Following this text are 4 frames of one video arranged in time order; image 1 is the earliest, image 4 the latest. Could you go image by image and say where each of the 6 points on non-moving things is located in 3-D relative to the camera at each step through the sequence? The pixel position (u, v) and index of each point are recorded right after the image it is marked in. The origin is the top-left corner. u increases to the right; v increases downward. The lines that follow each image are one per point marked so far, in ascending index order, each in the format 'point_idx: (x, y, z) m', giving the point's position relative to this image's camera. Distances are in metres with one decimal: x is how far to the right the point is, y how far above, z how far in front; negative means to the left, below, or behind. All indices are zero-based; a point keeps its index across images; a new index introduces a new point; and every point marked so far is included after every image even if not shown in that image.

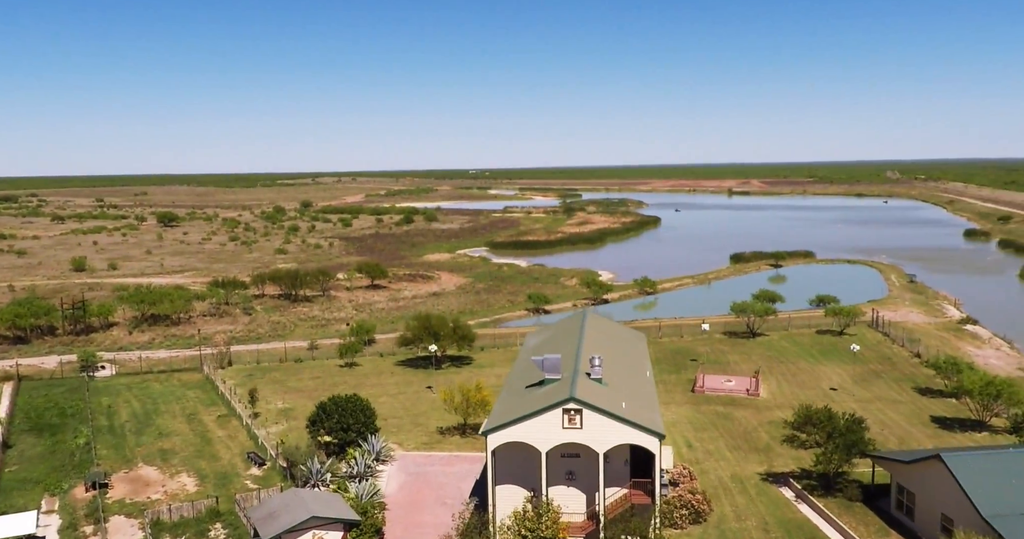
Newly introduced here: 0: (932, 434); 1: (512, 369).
0: (+11.0, -4.3, +19.9) m
1: (0.0, -2.5, +18.9) m
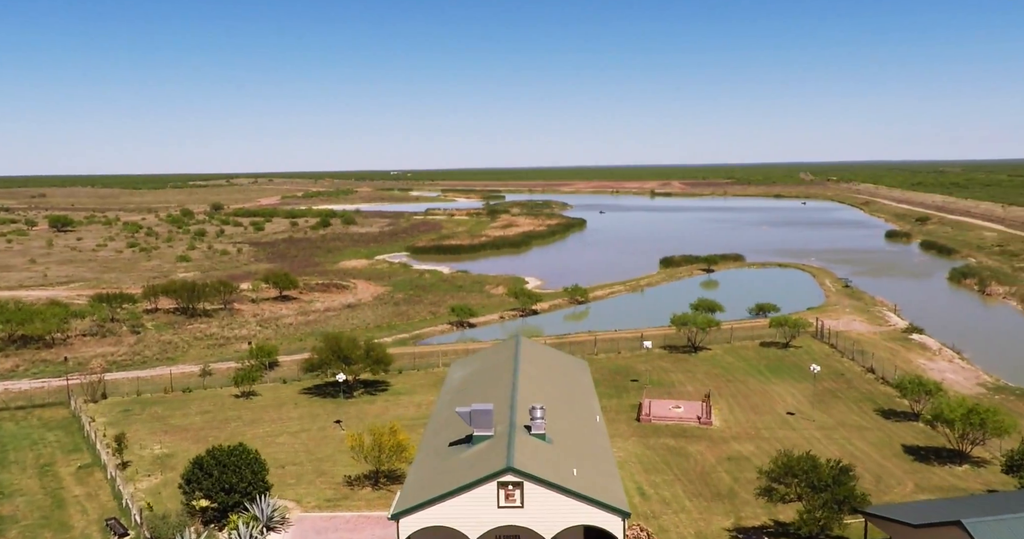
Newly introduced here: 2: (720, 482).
0: (+9.2, -4.6, +17.7) m
1: (-1.6, -2.9, +15.6) m
2: (+4.8, -4.9, +17.6) m
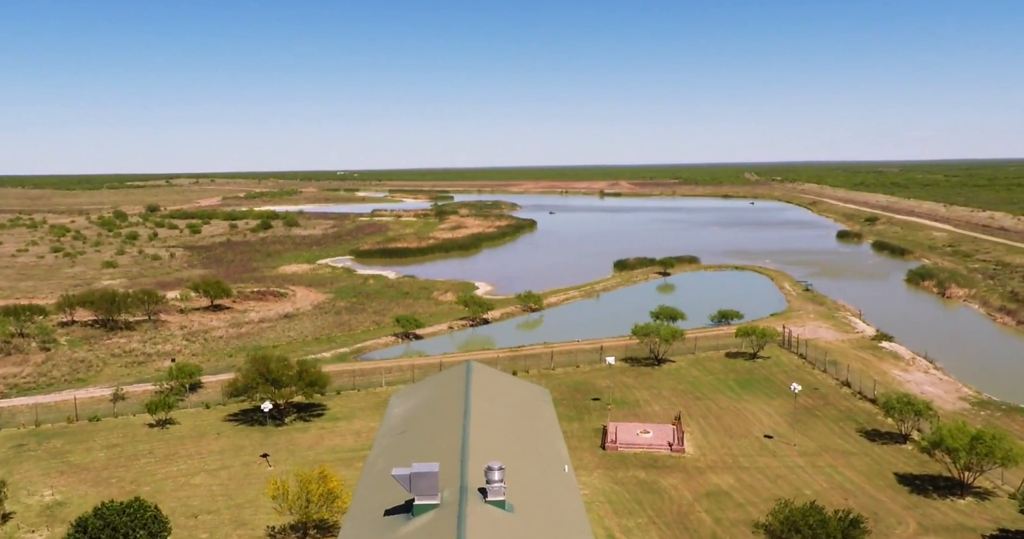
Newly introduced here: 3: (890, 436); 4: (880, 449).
0: (+8.2, -4.9, +15.9) m
1: (-2.4, -3.2, +13.0) m
2: (+3.8, -5.1, +15.5) m
3: (+9.7, -4.3, +19.7) m
4: (+9.1, -4.5, +18.8) m
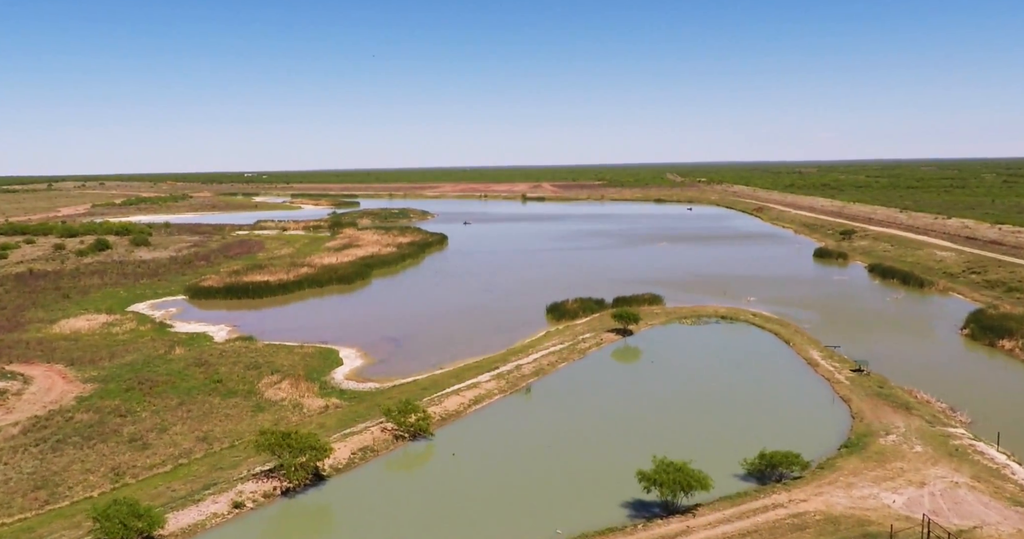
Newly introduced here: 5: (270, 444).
0: (+6.7, -7.3, -0.6) m
1: (-3.6, -5.9, -4.5) m
2: (+2.4, -7.7, -1.5) m
3: (+7.9, -6.7, +3.3) m
4: (+7.3, -6.9, +2.4) m
5: (-5.9, -4.2, +19.5) m
